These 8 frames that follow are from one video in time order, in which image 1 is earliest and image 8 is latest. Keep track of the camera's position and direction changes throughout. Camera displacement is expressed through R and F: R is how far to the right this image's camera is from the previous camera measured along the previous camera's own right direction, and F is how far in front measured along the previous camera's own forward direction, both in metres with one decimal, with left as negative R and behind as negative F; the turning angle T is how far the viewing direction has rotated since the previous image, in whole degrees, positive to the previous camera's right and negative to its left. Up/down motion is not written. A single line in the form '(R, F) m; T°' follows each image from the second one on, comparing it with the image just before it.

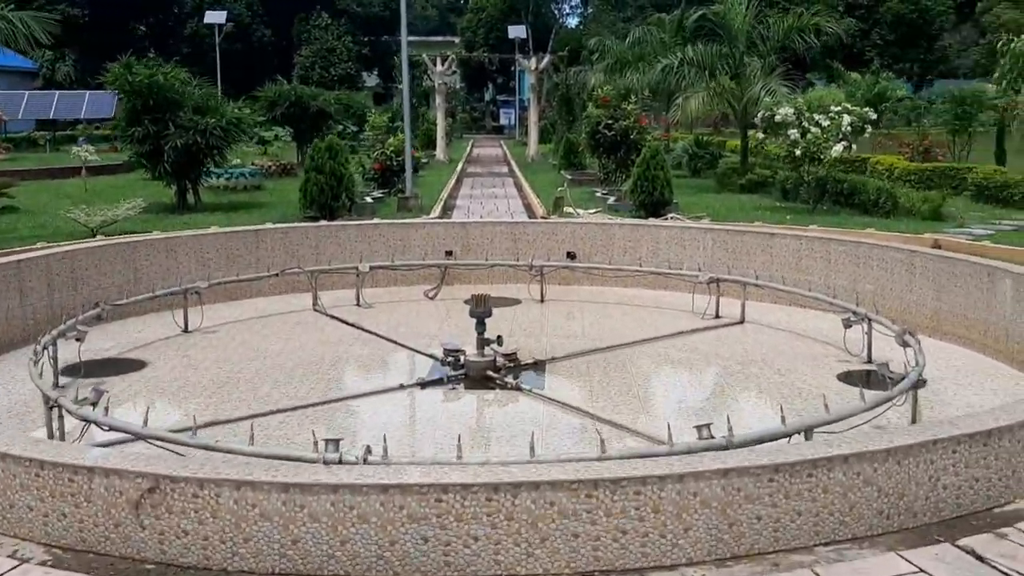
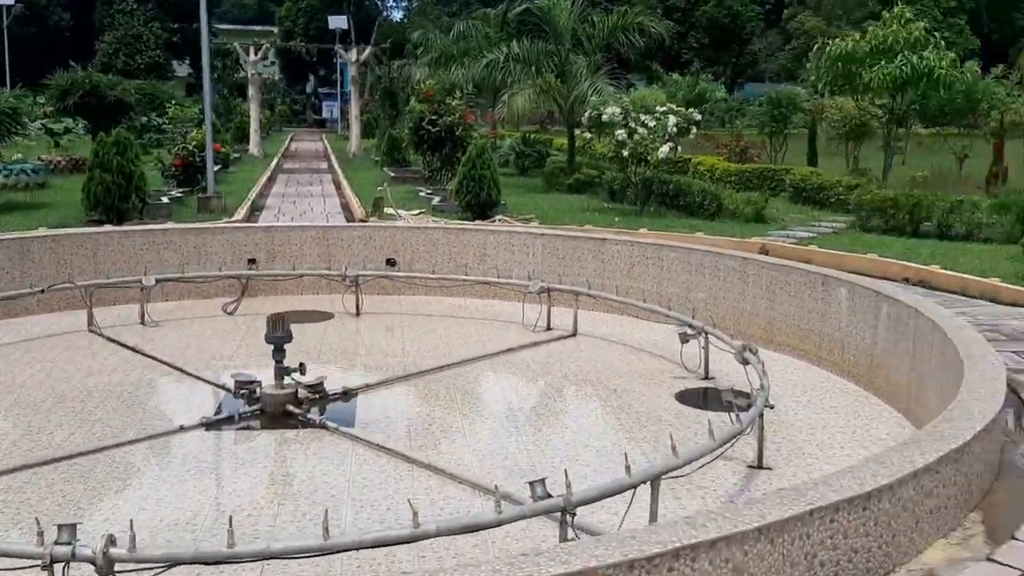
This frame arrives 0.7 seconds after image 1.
(+0.1, +0.7) m; +10°
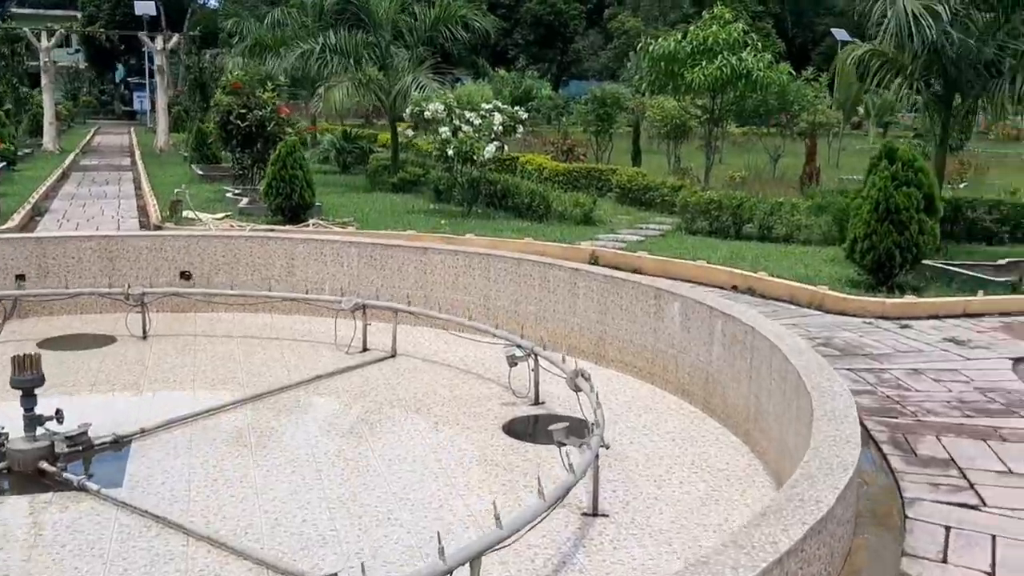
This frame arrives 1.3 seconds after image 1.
(+0.1, +0.6) m; +10°
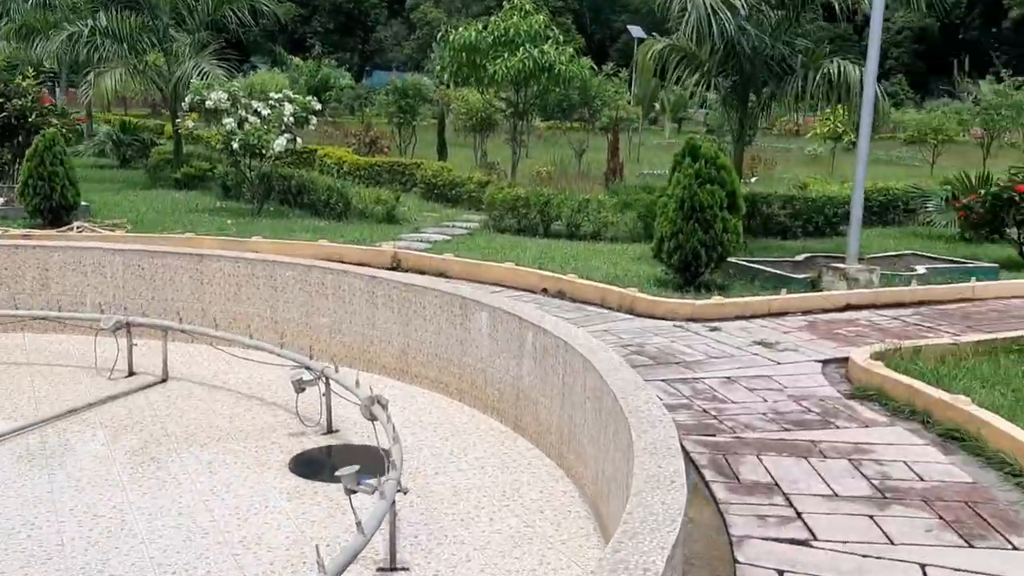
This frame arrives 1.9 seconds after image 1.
(+0.1, +0.5) m; +11°
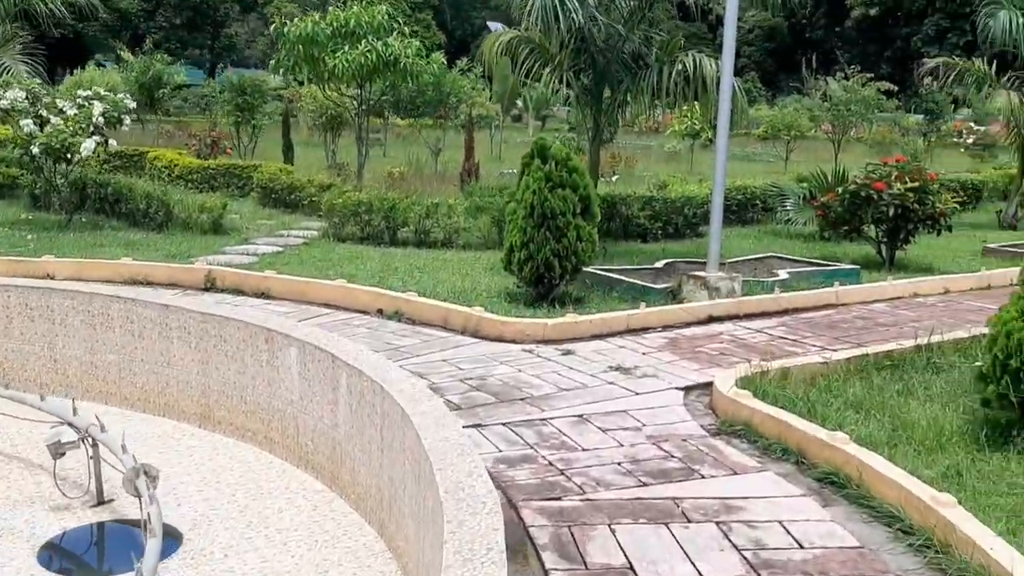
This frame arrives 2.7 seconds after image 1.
(+0.3, +0.7) m; +8°
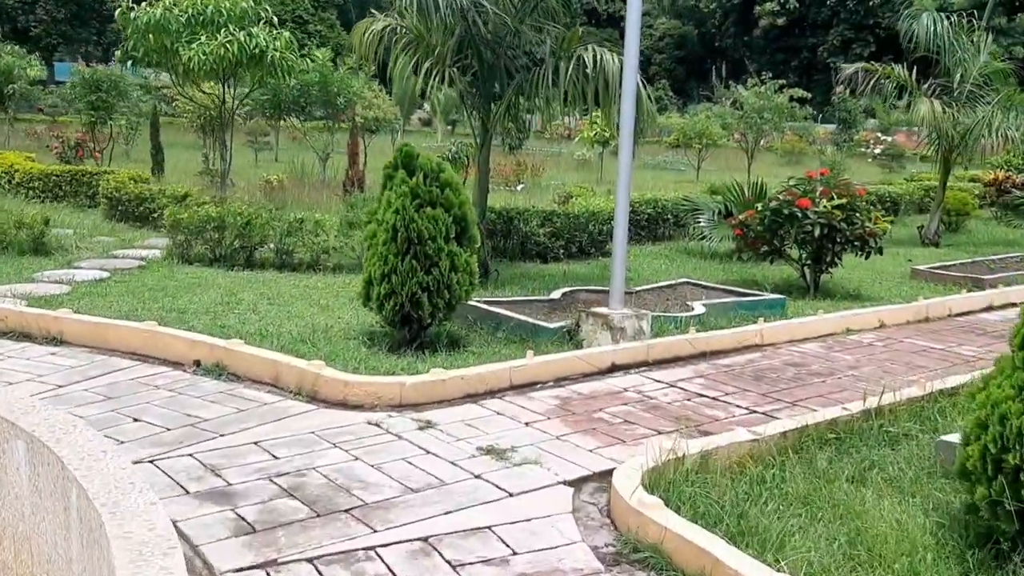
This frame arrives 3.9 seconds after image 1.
(+0.3, +1.2) m; +5°
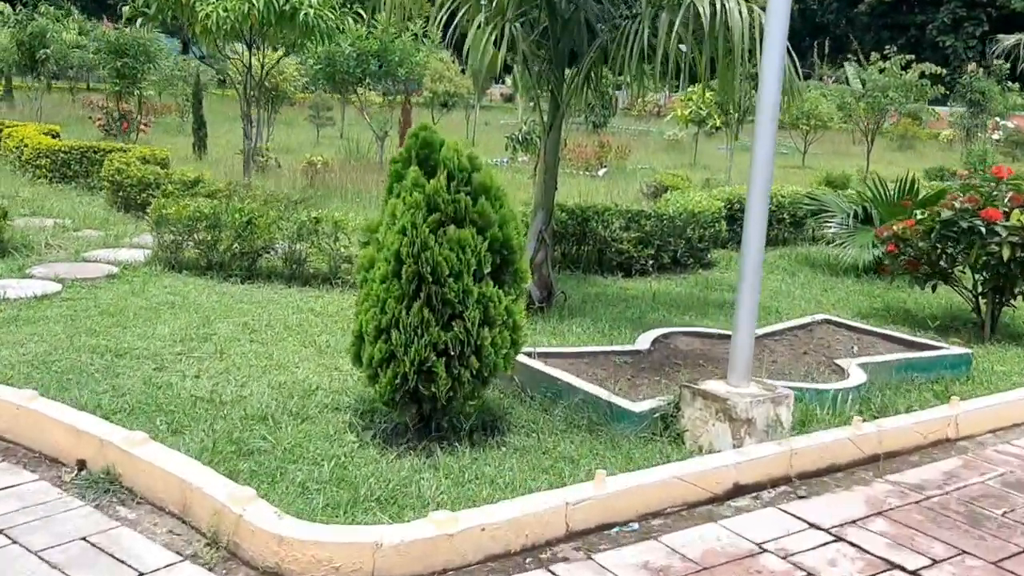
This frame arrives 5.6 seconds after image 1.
(0.0, +1.8) m; -5°
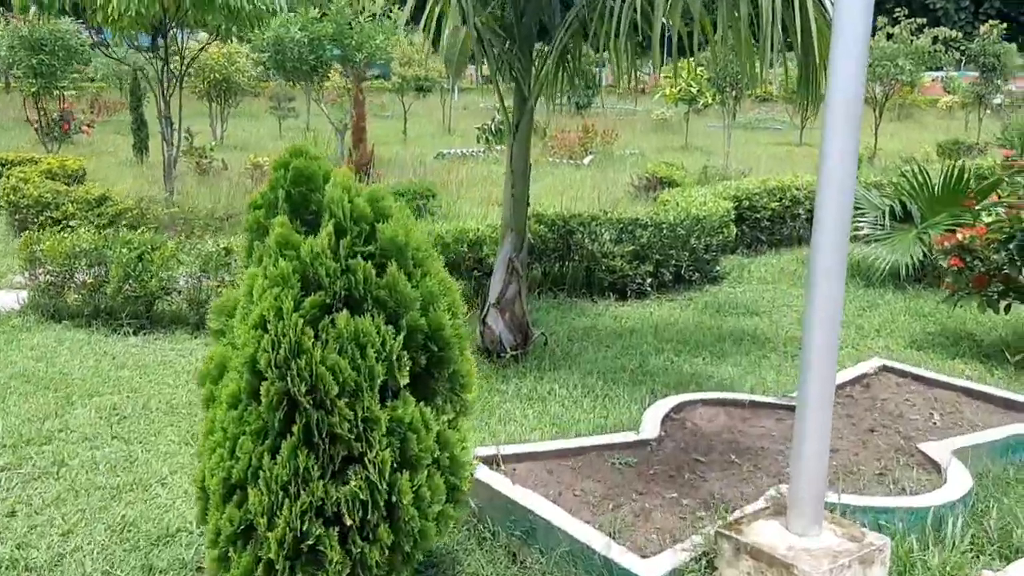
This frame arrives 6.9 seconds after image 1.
(+0.1, +1.2) m; +1°
